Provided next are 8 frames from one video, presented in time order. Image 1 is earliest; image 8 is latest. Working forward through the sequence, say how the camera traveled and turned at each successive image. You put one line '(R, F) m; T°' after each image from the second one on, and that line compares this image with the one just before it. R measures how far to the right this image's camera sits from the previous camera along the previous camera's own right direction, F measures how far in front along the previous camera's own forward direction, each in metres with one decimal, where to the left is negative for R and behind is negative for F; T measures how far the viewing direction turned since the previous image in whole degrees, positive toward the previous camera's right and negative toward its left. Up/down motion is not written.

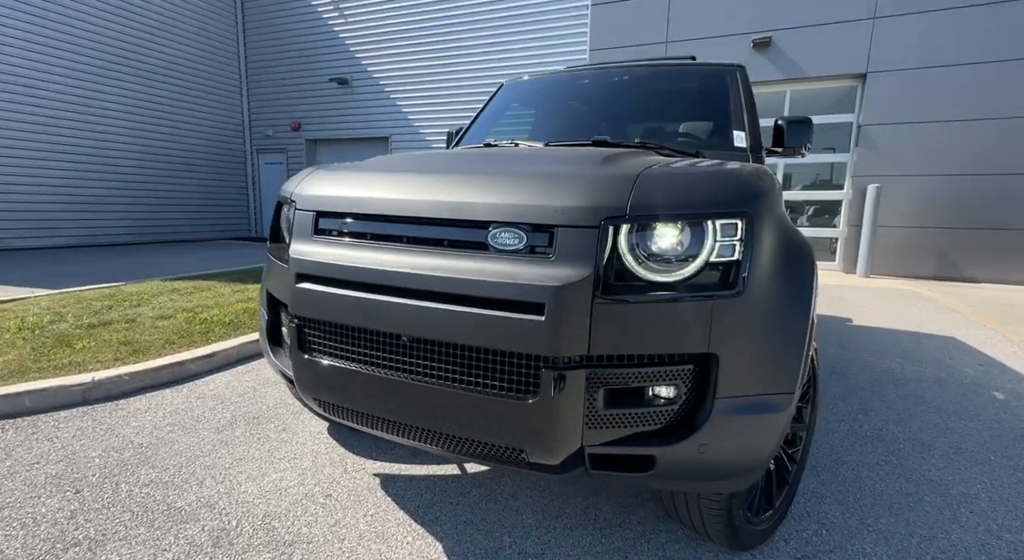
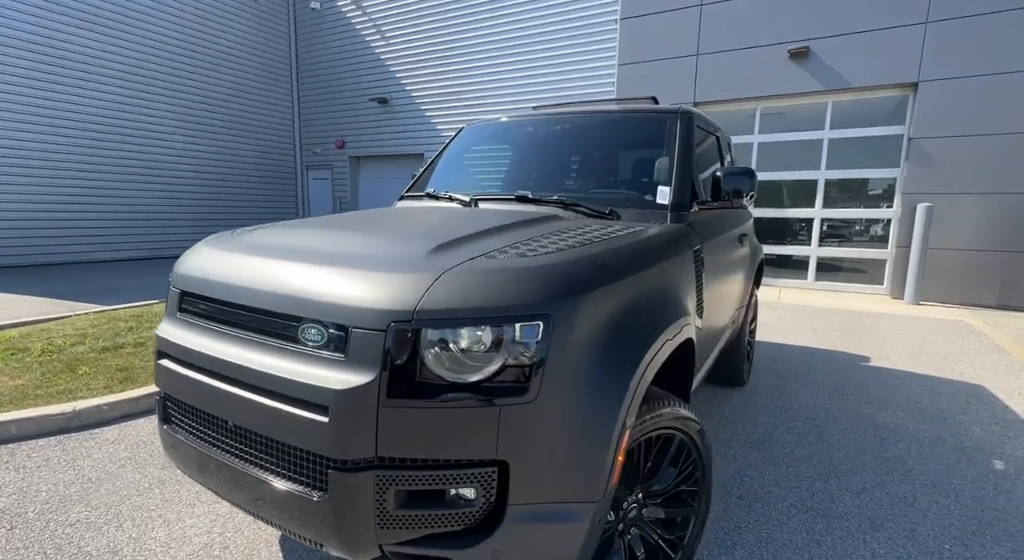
(+0.7, 0.0) m; -7°
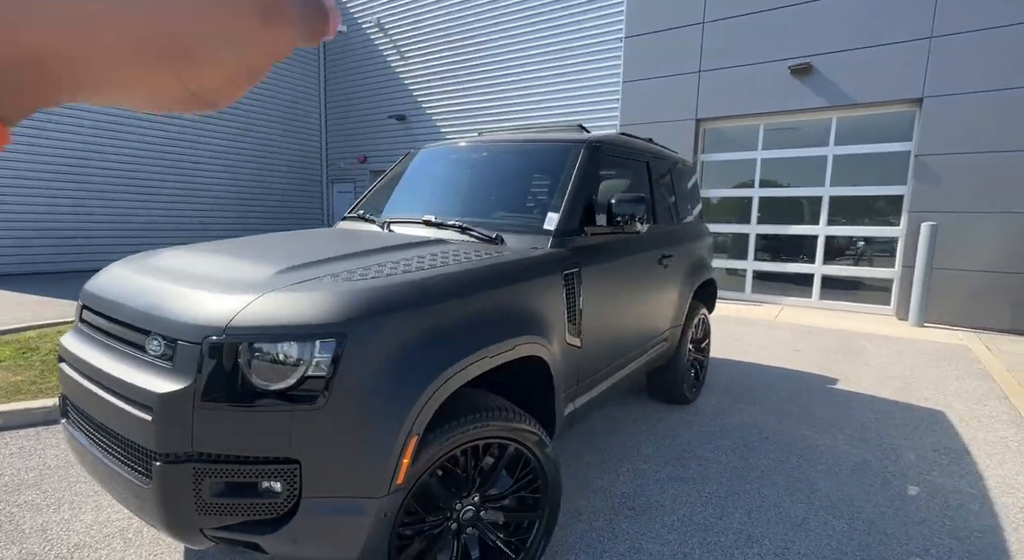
(+0.7, -0.2) m; -4°
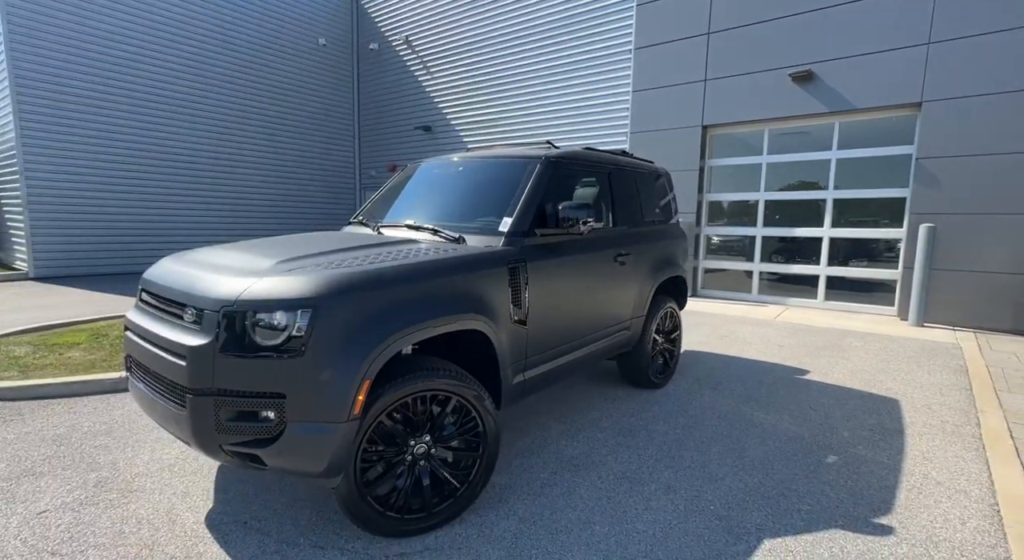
(+0.5, -0.6) m; -4°
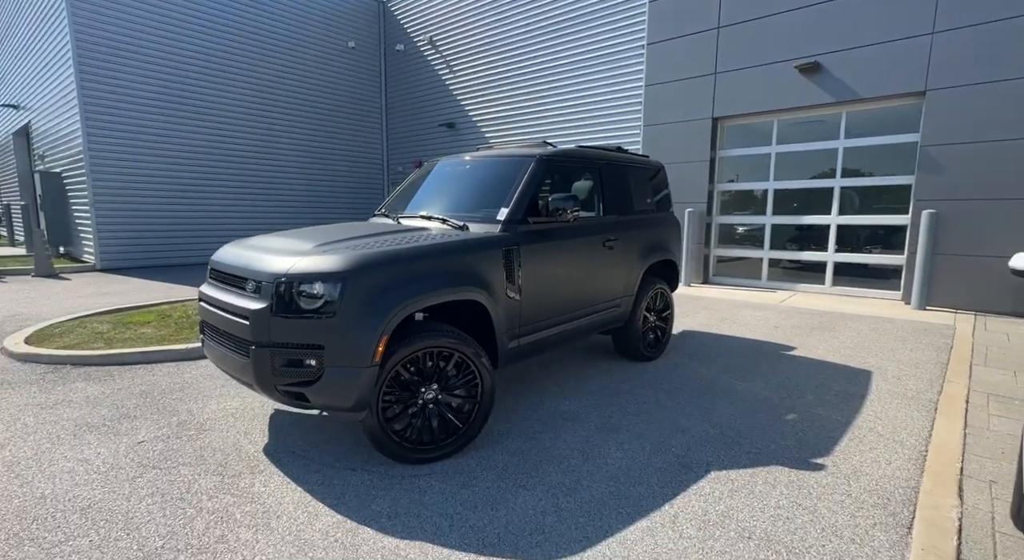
(+0.2, -0.6) m; -3°
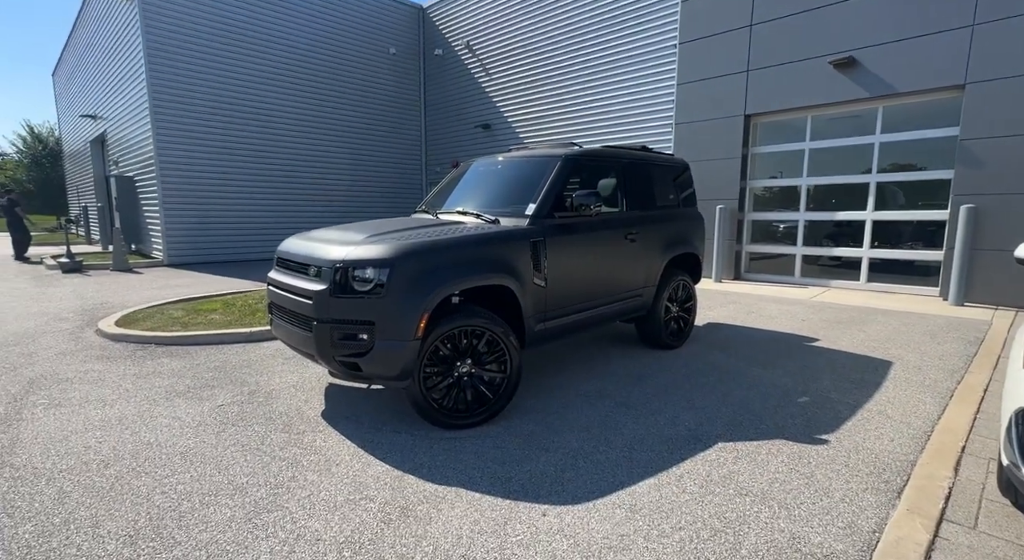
(+0.1, -0.4) m; -4°
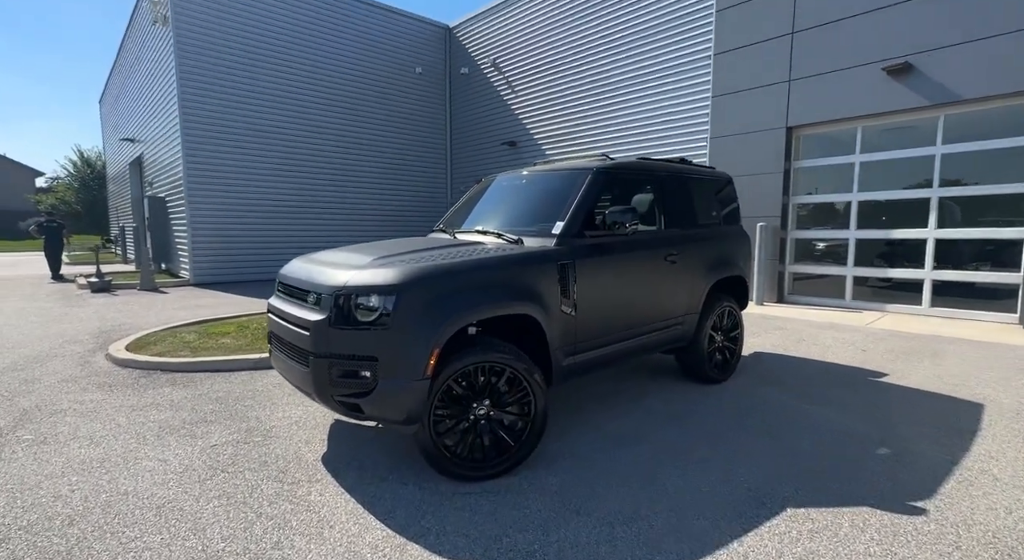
(0.0, +0.5) m; -3°
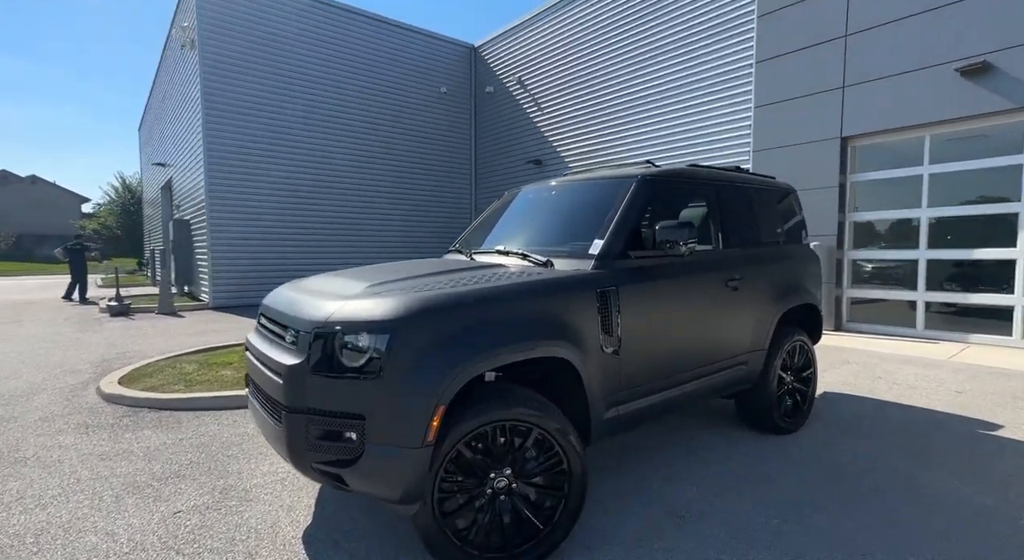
(0.0, +0.7) m; -3°
